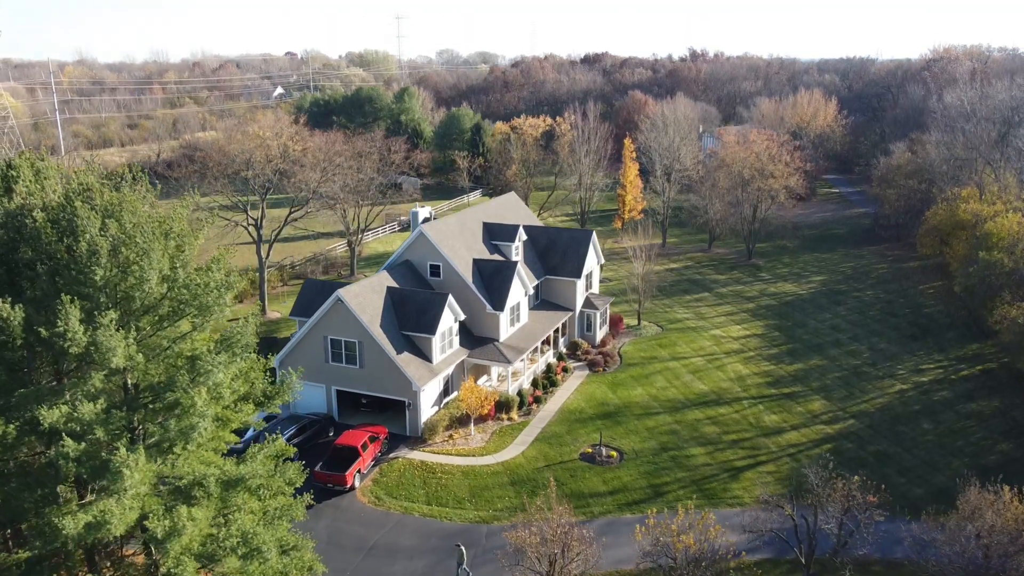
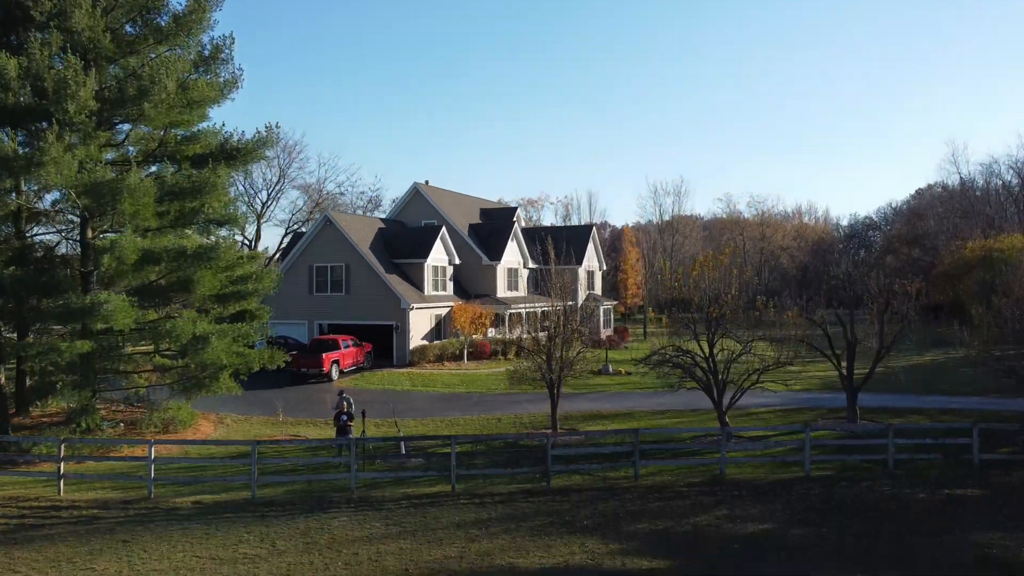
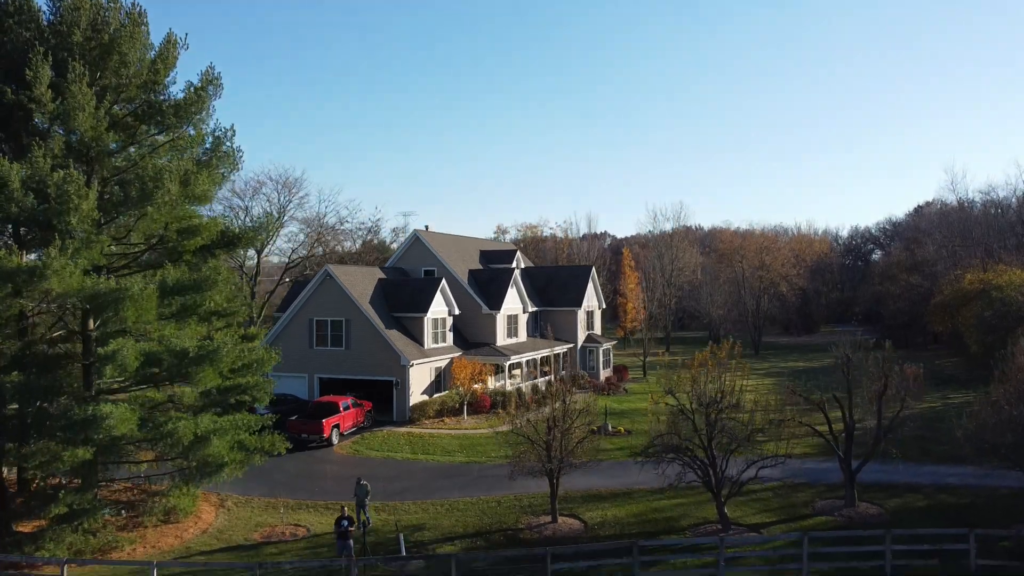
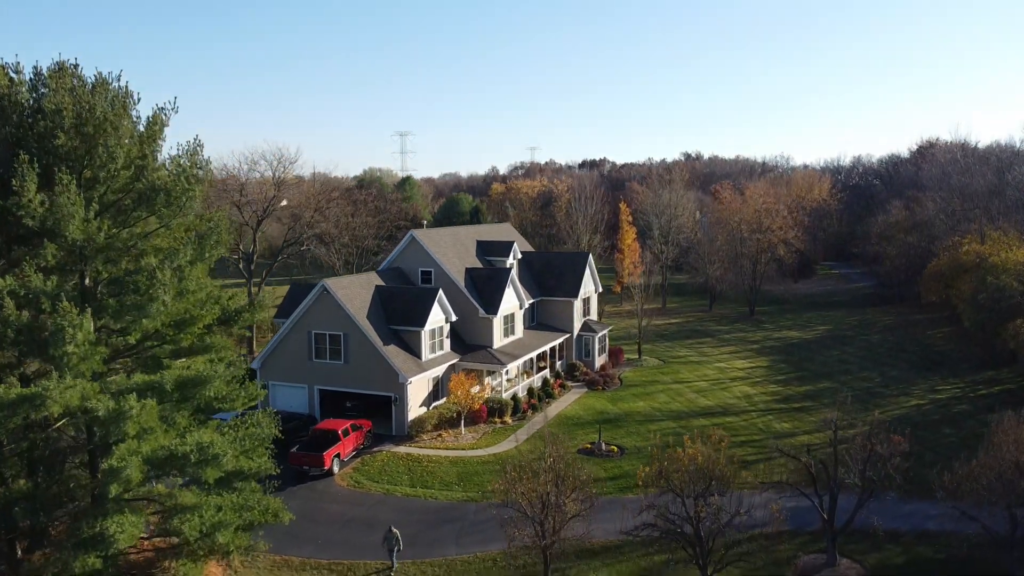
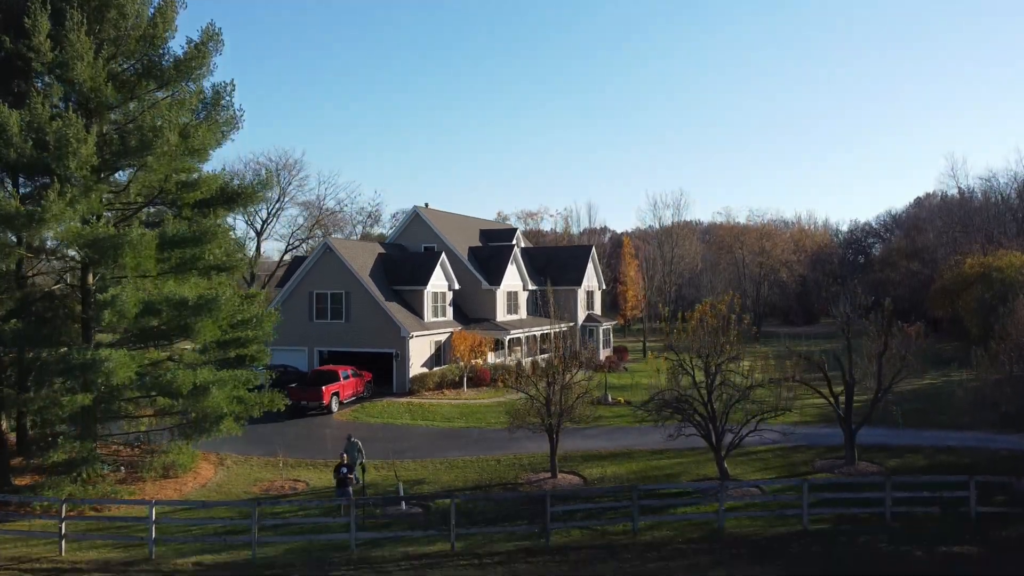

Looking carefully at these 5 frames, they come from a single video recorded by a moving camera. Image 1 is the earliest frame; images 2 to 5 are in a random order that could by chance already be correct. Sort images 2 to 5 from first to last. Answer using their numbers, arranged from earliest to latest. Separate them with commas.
4, 3, 5, 2
